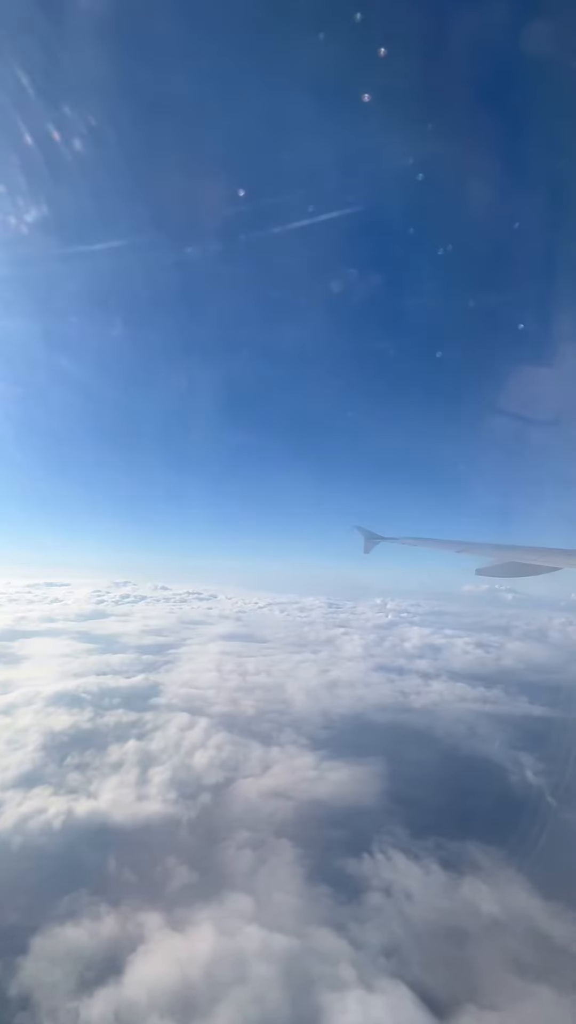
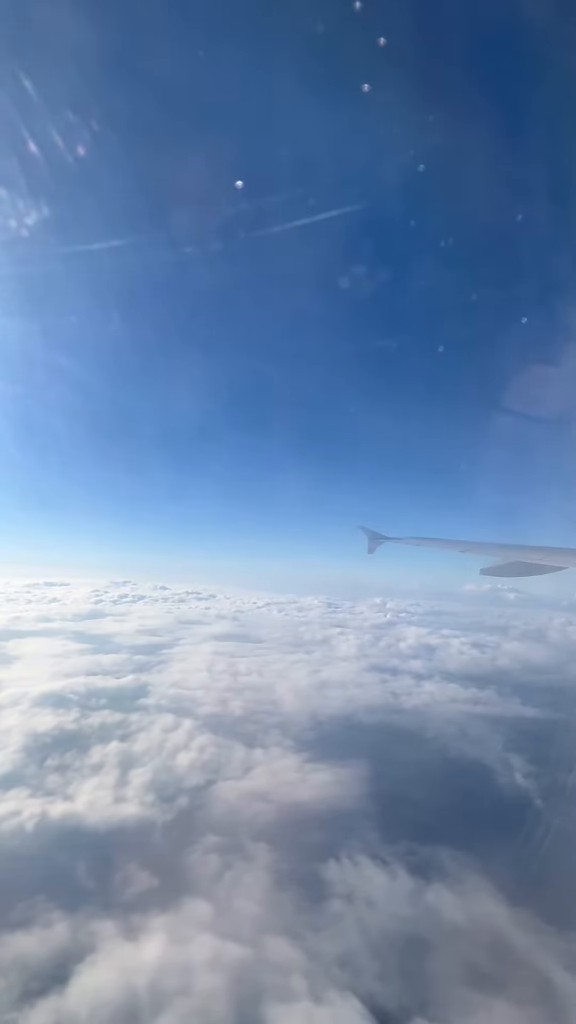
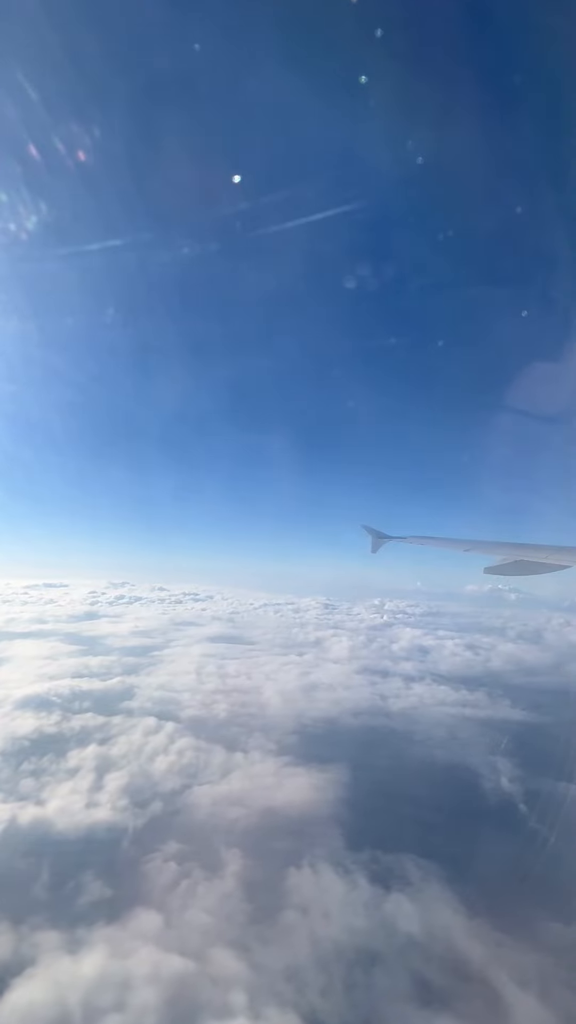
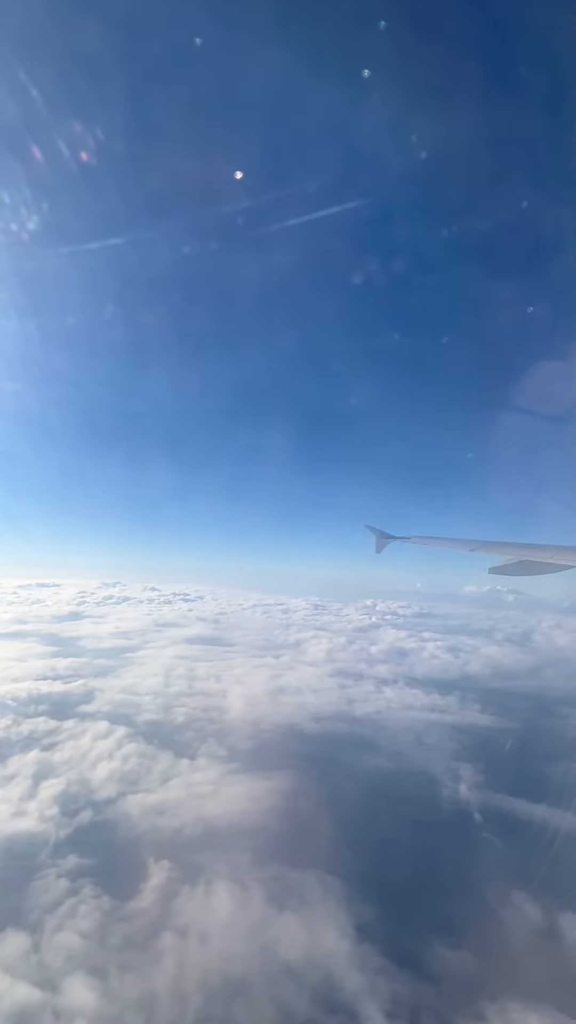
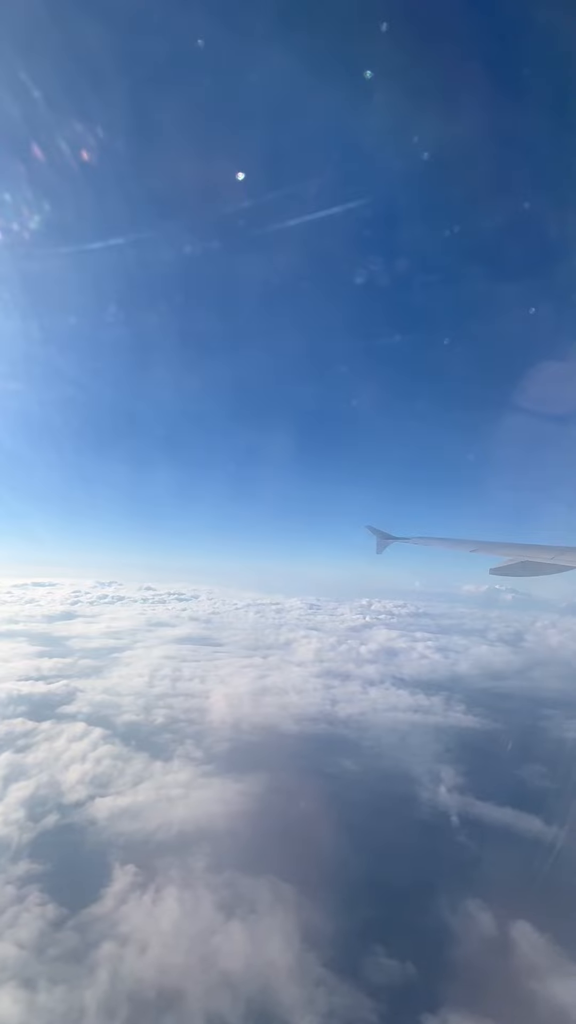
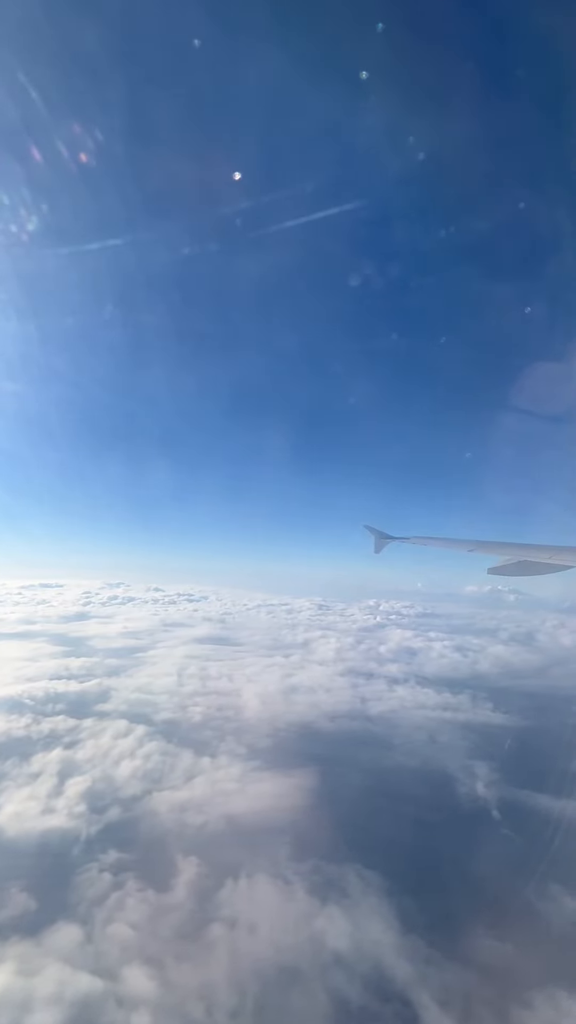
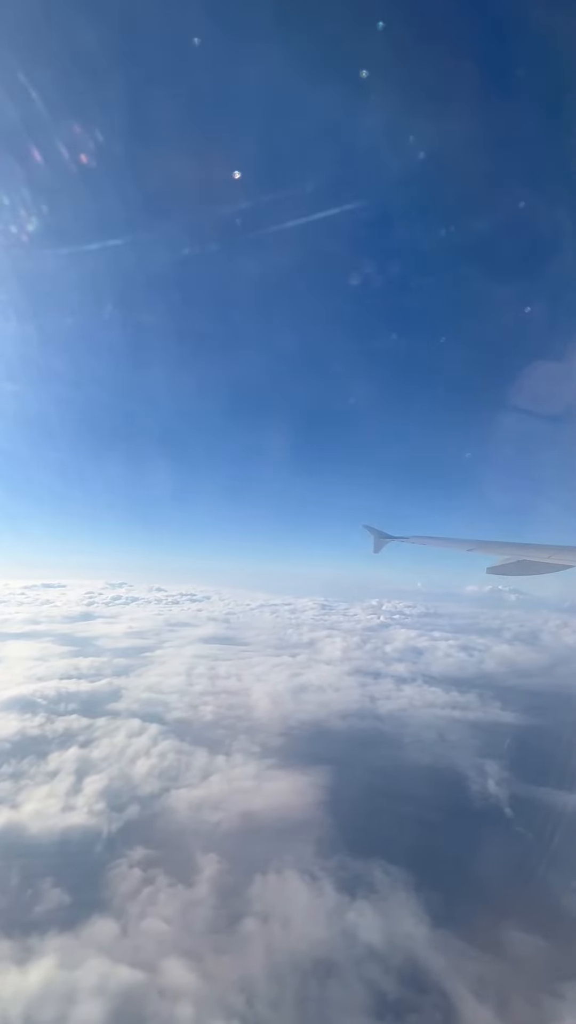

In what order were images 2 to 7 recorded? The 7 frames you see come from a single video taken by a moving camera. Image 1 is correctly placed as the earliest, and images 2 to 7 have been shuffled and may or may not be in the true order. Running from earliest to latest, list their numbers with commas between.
2, 3, 7, 6, 4, 5
